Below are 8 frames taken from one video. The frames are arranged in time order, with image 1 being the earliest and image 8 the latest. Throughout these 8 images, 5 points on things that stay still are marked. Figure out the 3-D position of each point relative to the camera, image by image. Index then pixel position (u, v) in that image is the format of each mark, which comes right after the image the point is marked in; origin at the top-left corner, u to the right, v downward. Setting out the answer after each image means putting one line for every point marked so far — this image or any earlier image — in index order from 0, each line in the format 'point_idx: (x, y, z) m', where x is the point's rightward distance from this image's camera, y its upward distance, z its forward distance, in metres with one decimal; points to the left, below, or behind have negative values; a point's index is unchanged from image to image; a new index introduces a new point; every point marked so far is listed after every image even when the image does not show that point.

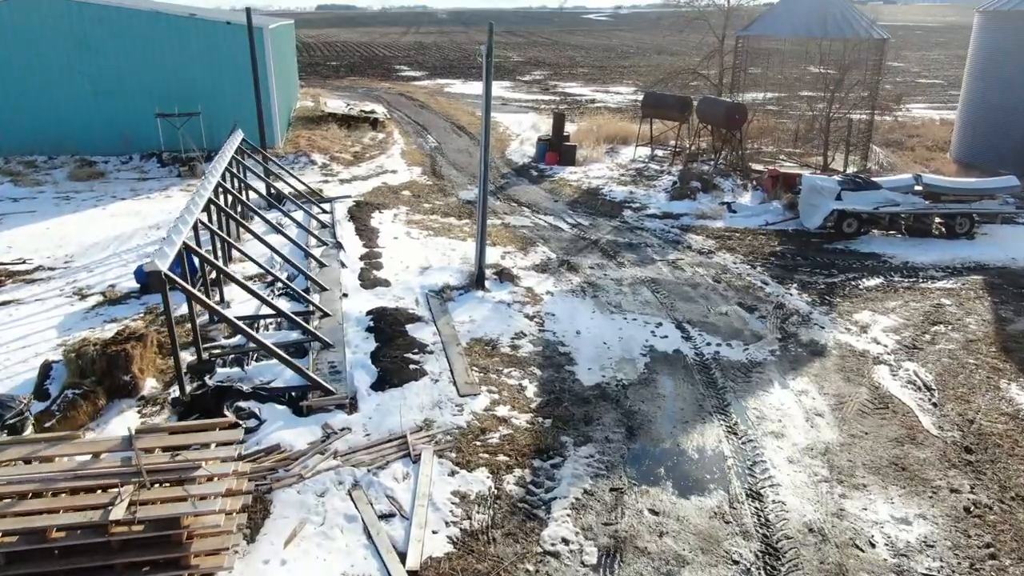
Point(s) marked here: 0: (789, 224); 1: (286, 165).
0: (+3.4, +0.8, +12.1) m
1: (-3.5, +1.9, +15.4) m
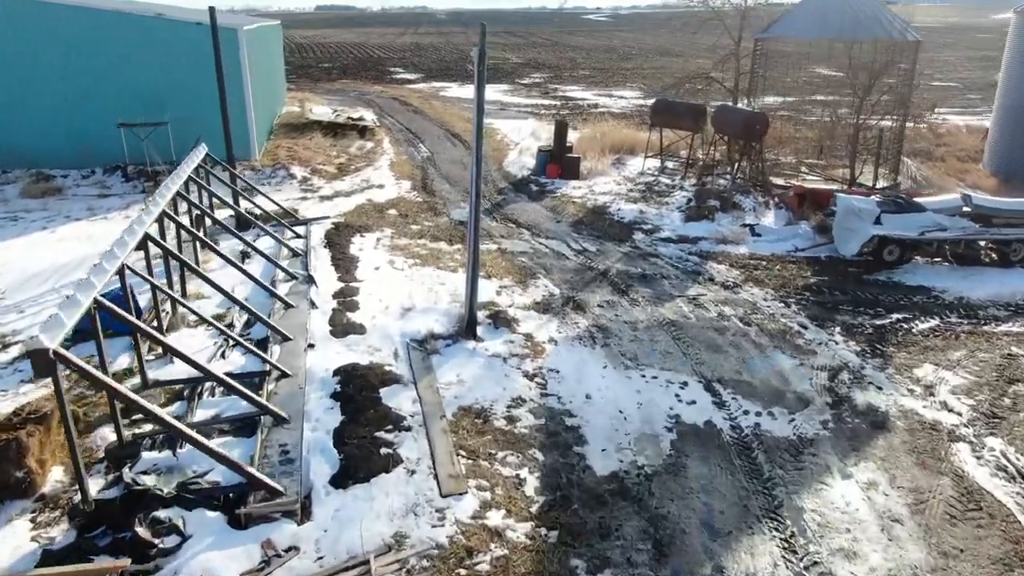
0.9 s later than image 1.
0: (+3.3, +0.4, +10.7) m
1: (-3.5, +1.5, +14.1) m
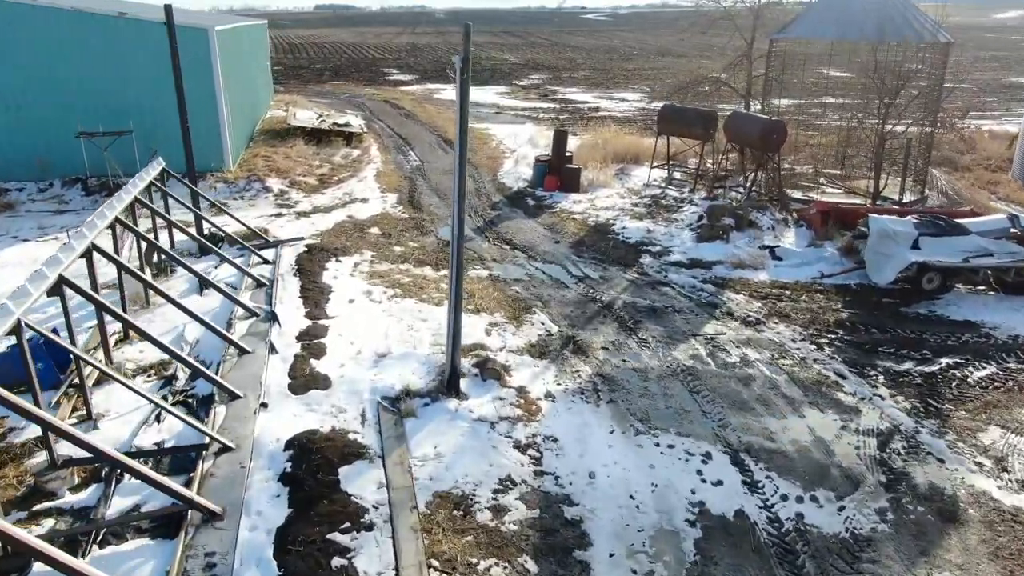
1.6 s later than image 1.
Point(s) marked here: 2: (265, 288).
0: (+3.3, +0.1, +9.6) m
1: (-3.6, +1.2, +12.9) m
2: (-2.2, 0.0, +8.7) m
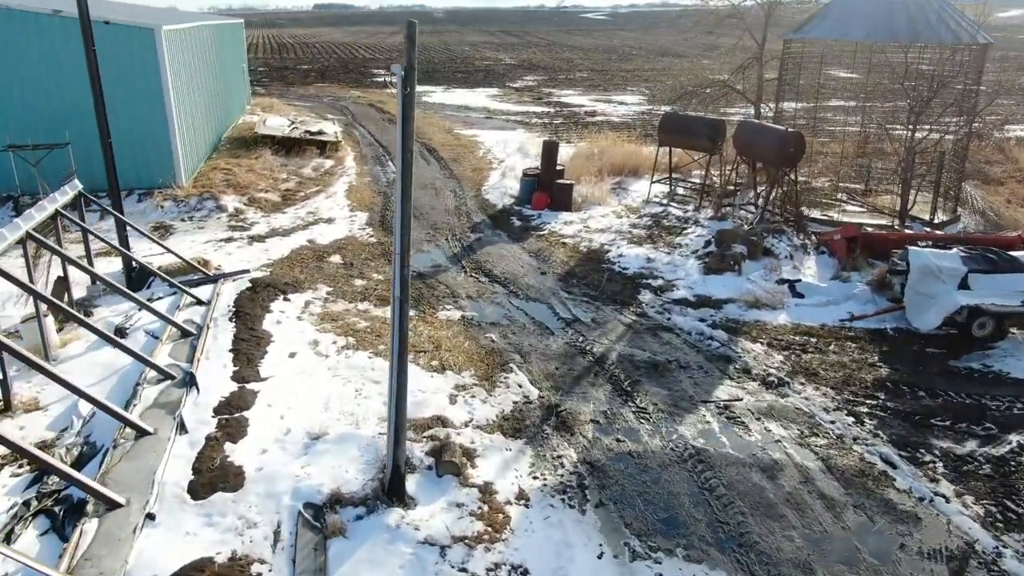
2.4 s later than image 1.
0: (+3.1, -0.2, +8.2) m
1: (-3.8, +0.9, +11.5) m
2: (-2.4, -0.4, +7.3) m
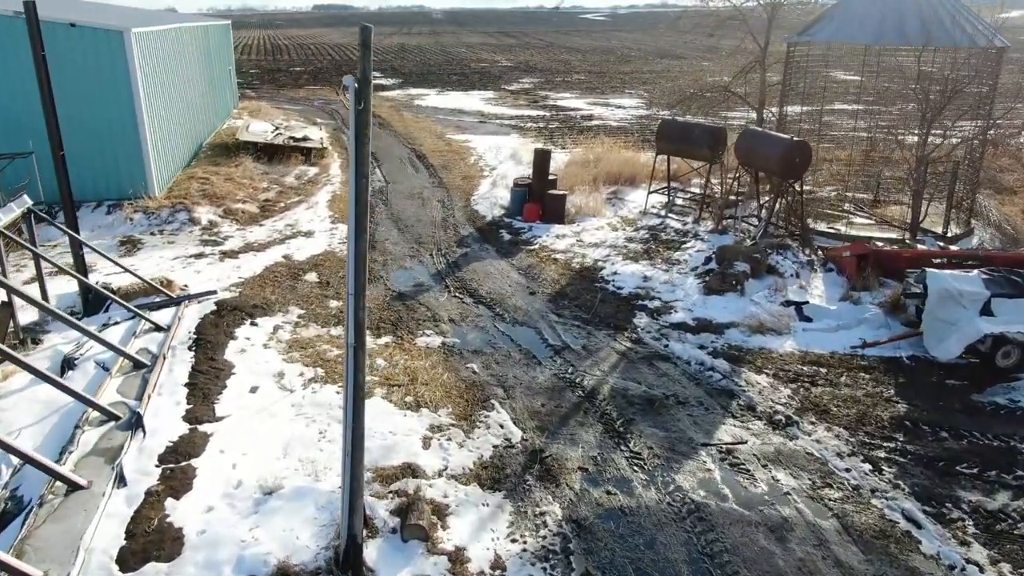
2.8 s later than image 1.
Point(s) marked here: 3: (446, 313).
0: (+3.0, -0.4, +7.6) m
1: (-3.9, +0.7, +10.9) m
2: (-2.5, -0.6, +6.7) m
3: (-0.6, -0.2, +8.3) m
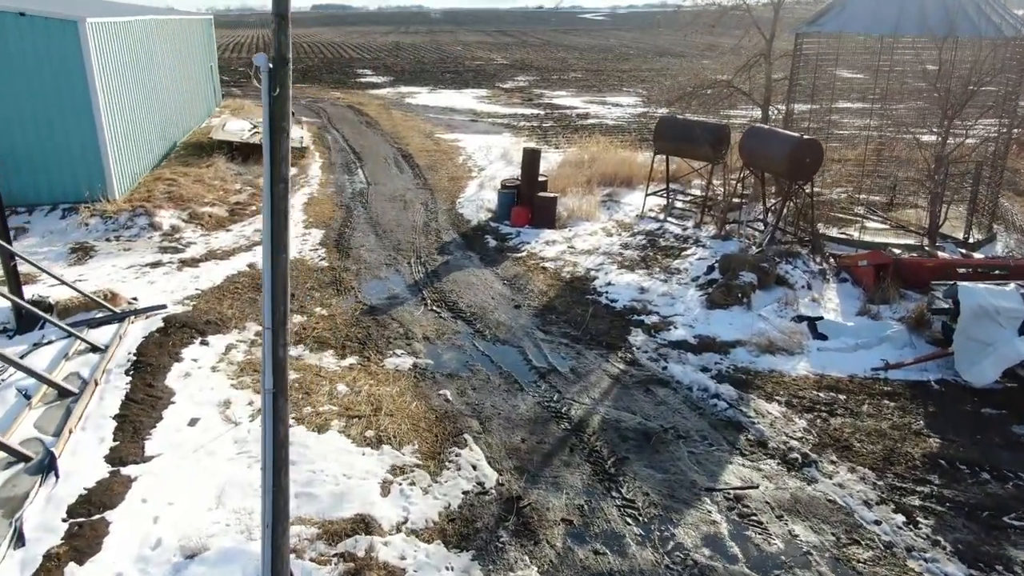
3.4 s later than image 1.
0: (+2.8, -0.5, +6.7) m
1: (-4.0, +0.6, +10.1) m
2: (-2.6, -0.7, +5.9) m
3: (-0.7, -0.3, +7.5) m
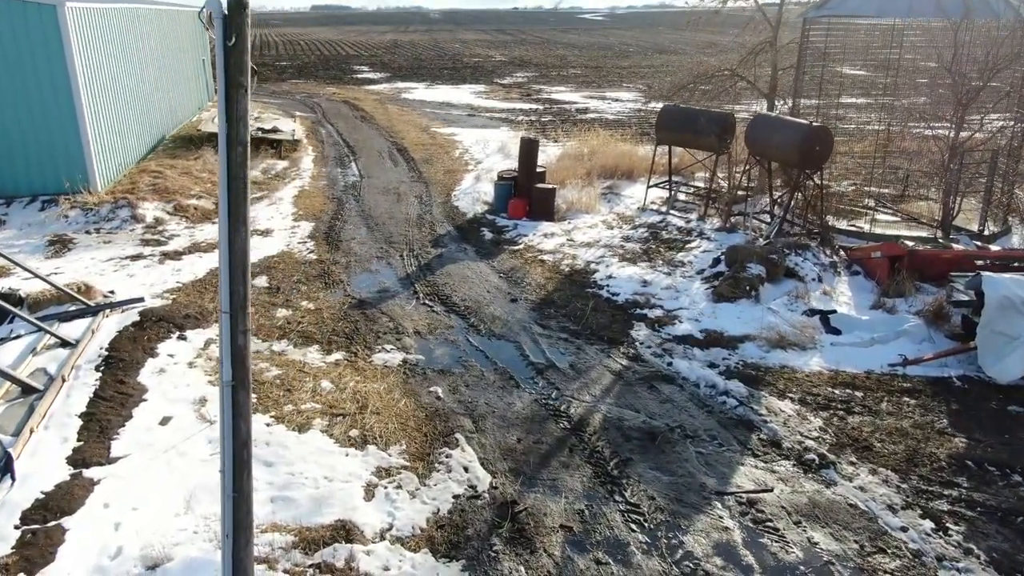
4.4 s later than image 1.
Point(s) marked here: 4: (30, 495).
0: (+2.8, -0.5, +6.4) m
1: (-4.1, +0.6, +9.7) m
2: (-2.6, -0.6, +5.5) m
3: (-0.7, -0.3, +7.1) m
4: (-2.2, -0.9, +4.5) m
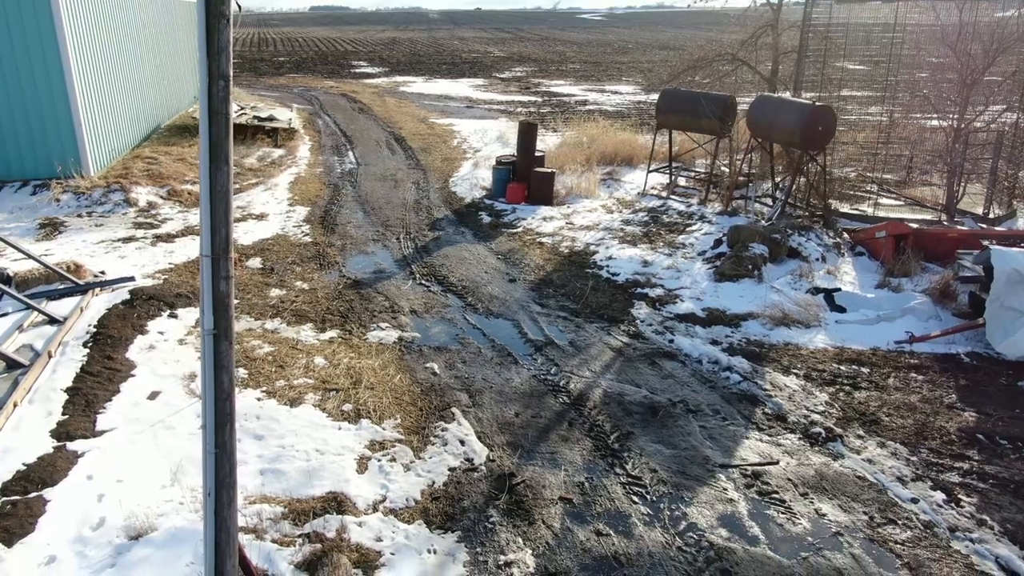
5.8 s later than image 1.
0: (+2.8, -0.3, +6.2) m
1: (-4.1, +0.8, +9.5) m
2: (-2.7, -0.4, +5.3) m
3: (-0.7, -0.1, +7.0) m
4: (-2.2, -0.8, +4.3) m
